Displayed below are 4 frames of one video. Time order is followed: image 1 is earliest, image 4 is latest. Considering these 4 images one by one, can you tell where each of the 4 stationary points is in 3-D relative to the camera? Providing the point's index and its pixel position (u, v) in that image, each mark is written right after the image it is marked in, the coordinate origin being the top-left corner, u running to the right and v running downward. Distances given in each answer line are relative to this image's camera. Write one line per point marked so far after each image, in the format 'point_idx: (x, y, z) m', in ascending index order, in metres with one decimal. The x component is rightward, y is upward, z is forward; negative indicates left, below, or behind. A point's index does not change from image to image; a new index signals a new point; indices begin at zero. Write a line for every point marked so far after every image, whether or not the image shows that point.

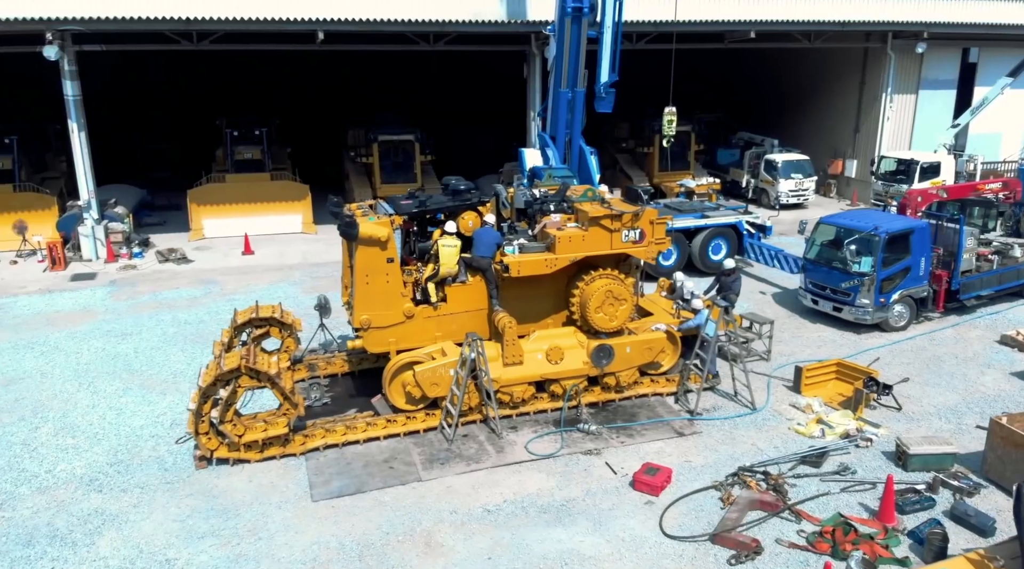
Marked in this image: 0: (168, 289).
0: (-7.0, -0.1, +15.2) m
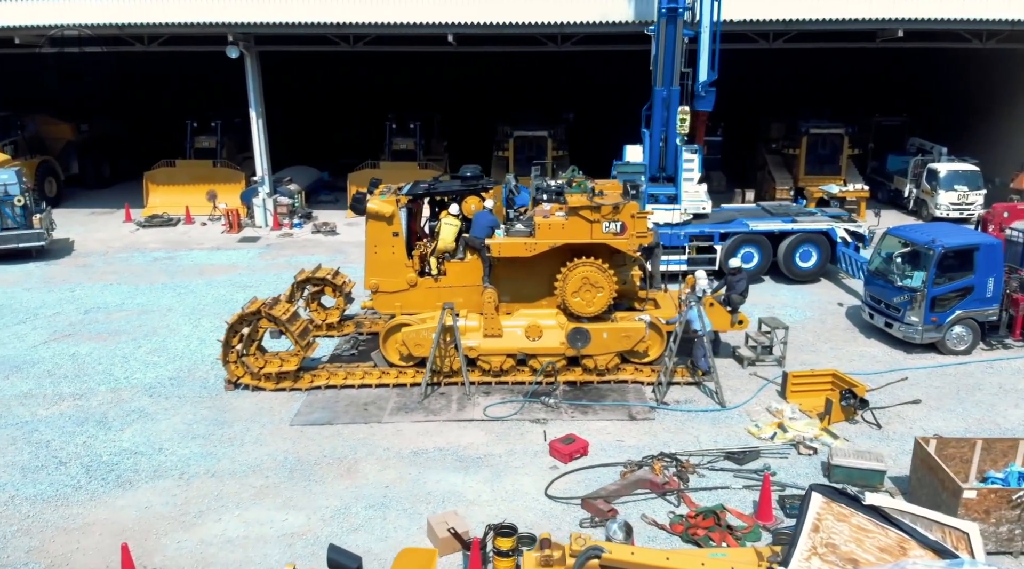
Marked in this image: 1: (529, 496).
0: (-4.9, +0.7, +17.6) m
1: (+0.2, -1.9, +6.7) m
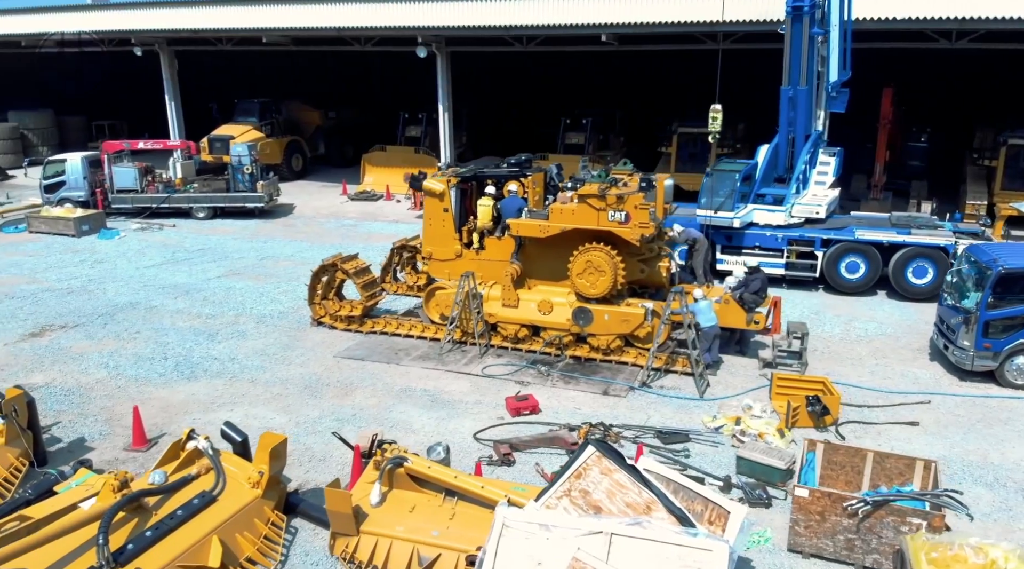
0: (-1.4, +1.4, +19.8) m
1: (-0.6, -1.6, +7.8) m
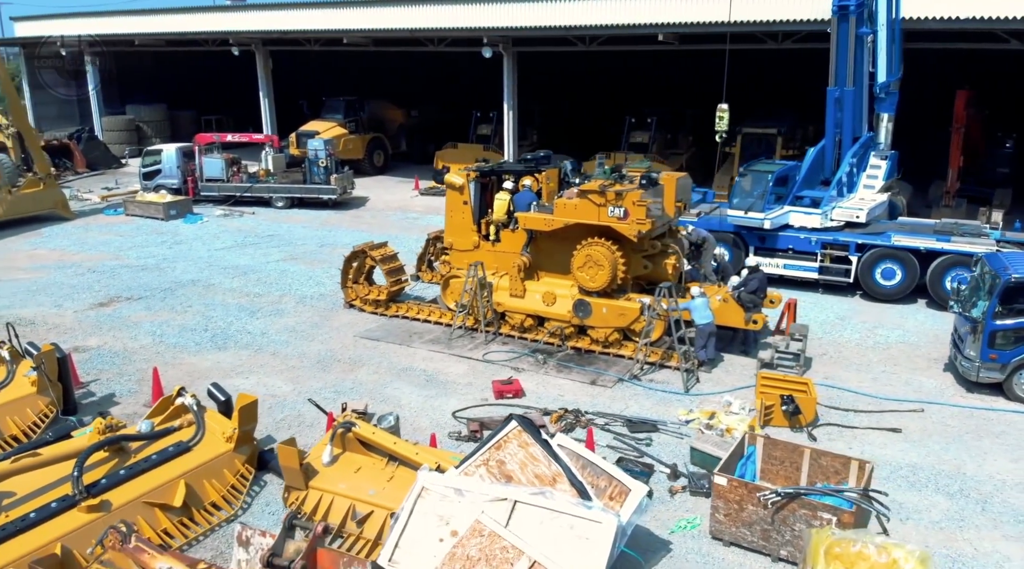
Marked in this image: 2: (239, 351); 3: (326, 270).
0: (+0.1, +1.6, +20.3) m
1: (-0.8, -1.4, +8.4) m
2: (-3.8, -0.9, +10.2) m
3: (-3.7, +0.3, +14.8) m
